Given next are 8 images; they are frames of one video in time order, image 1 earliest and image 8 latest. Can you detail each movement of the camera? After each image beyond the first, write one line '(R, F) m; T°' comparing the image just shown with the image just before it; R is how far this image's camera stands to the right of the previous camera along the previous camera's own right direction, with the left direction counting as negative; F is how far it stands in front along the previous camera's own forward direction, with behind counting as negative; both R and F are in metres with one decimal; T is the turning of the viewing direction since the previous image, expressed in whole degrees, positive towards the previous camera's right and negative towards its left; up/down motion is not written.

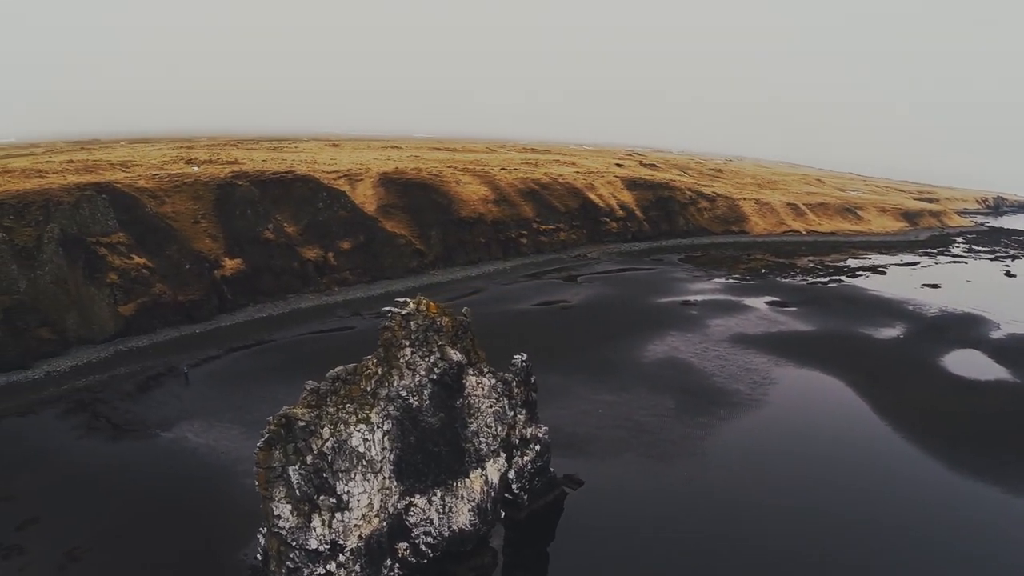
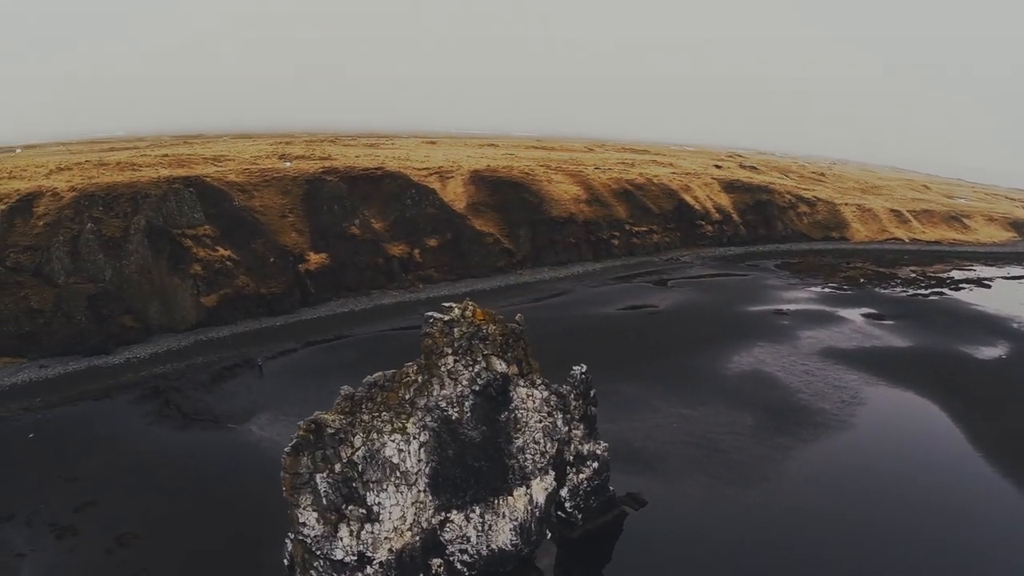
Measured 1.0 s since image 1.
(+1.3, +1.9) m; -6°
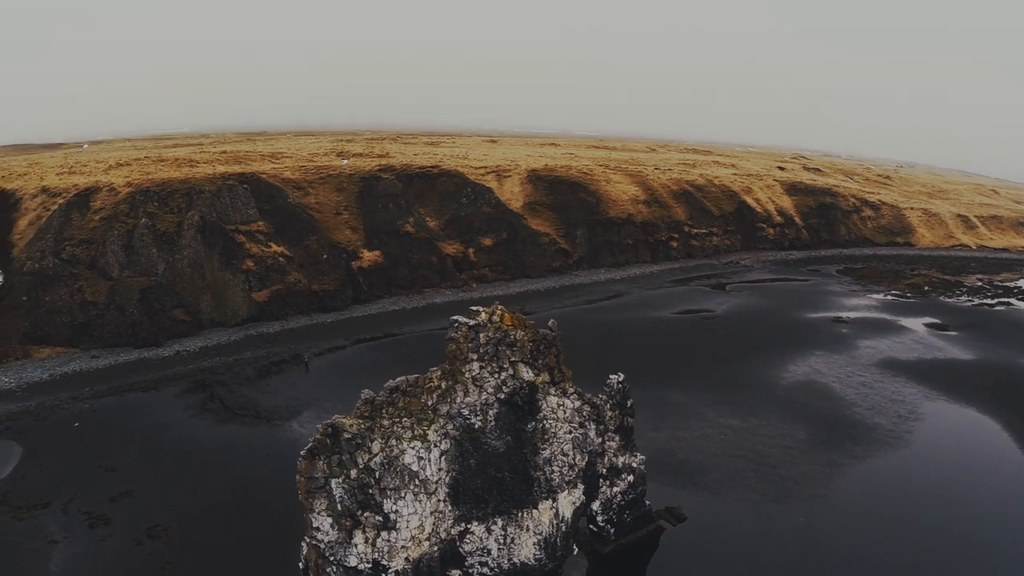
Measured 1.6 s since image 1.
(+0.9, +1.0) m; -4°
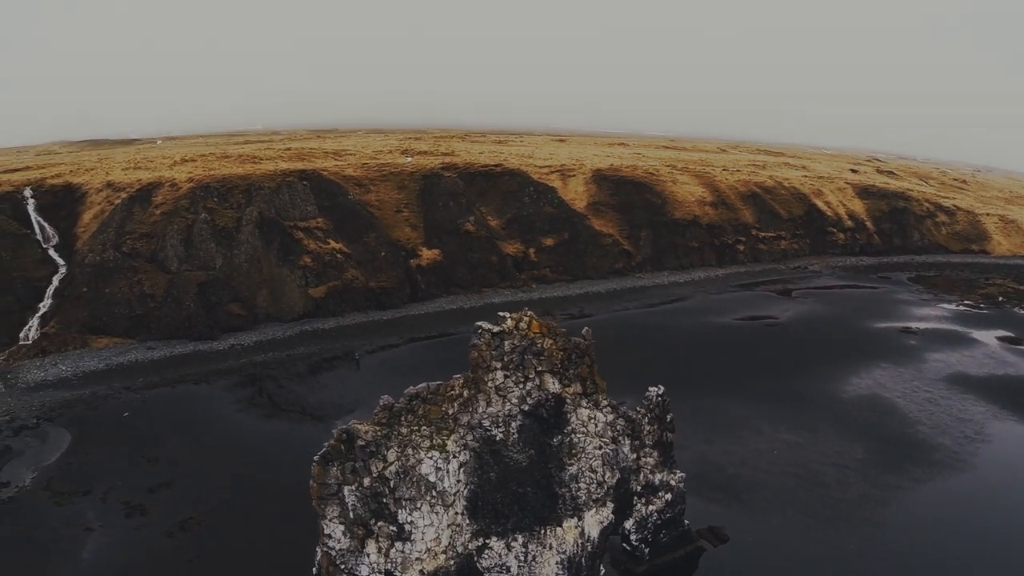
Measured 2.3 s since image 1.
(+1.1, +1.1) m; -5°
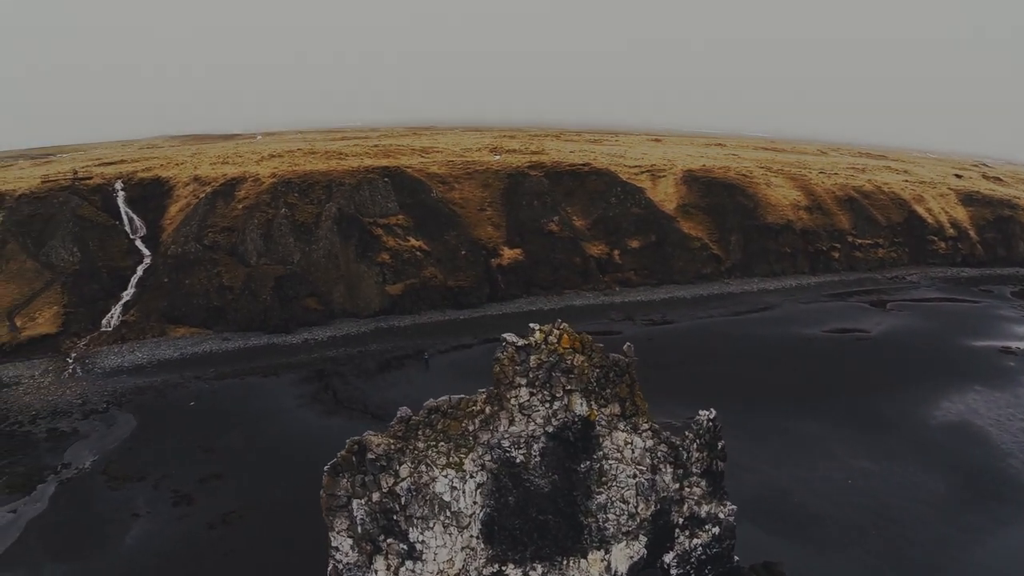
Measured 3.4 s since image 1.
(+1.5, +1.3) m; -6°
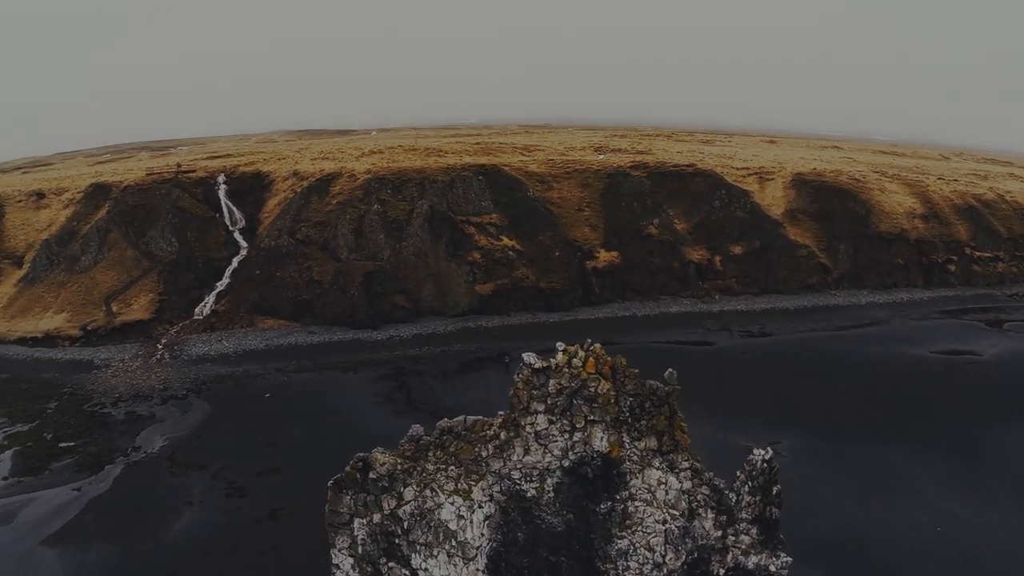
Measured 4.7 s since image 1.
(+1.8, +1.3) m; -7°
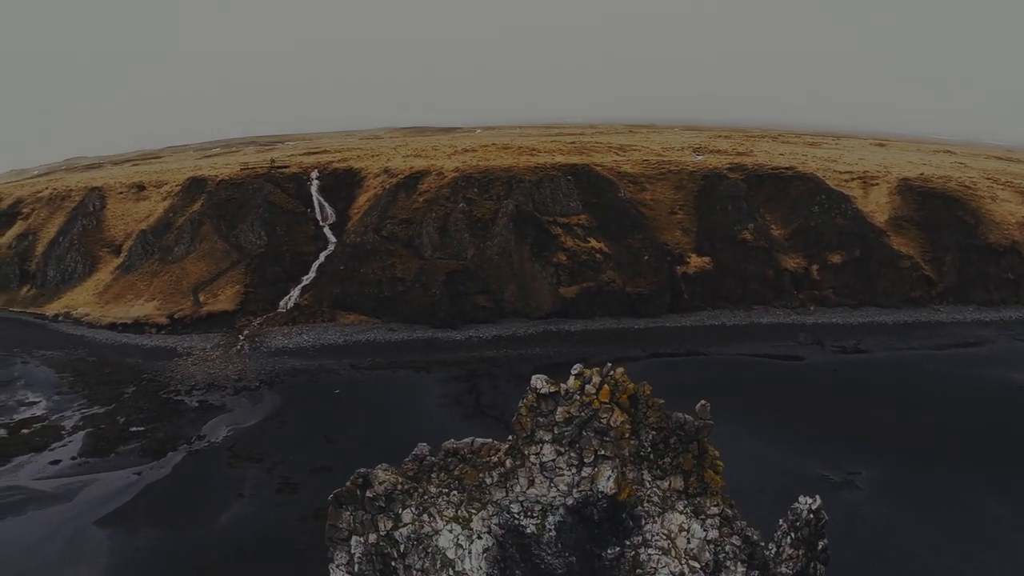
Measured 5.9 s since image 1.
(+1.8, +1.0) m; -7°
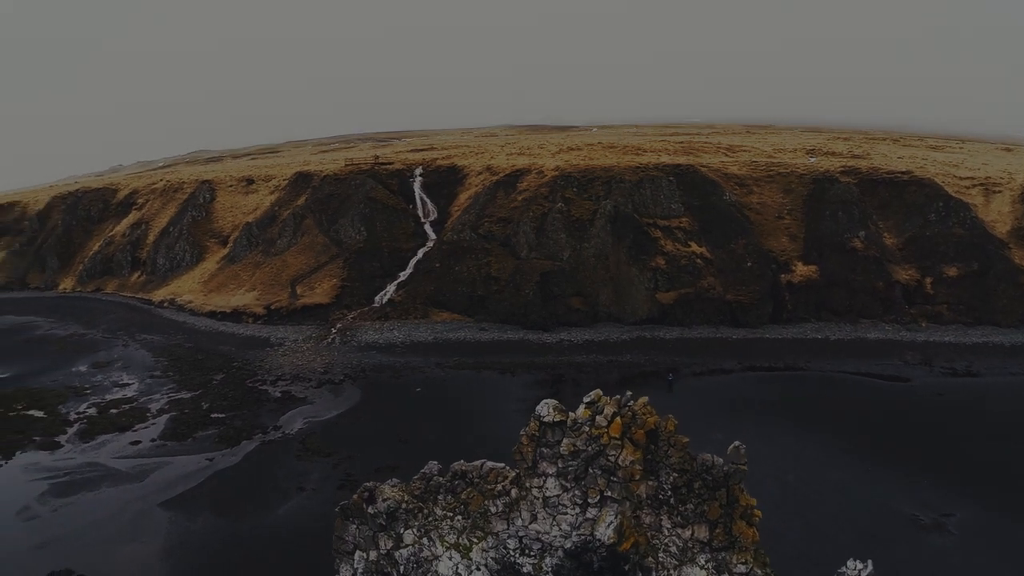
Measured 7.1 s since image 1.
(+2.0, +0.9) m; -8°
